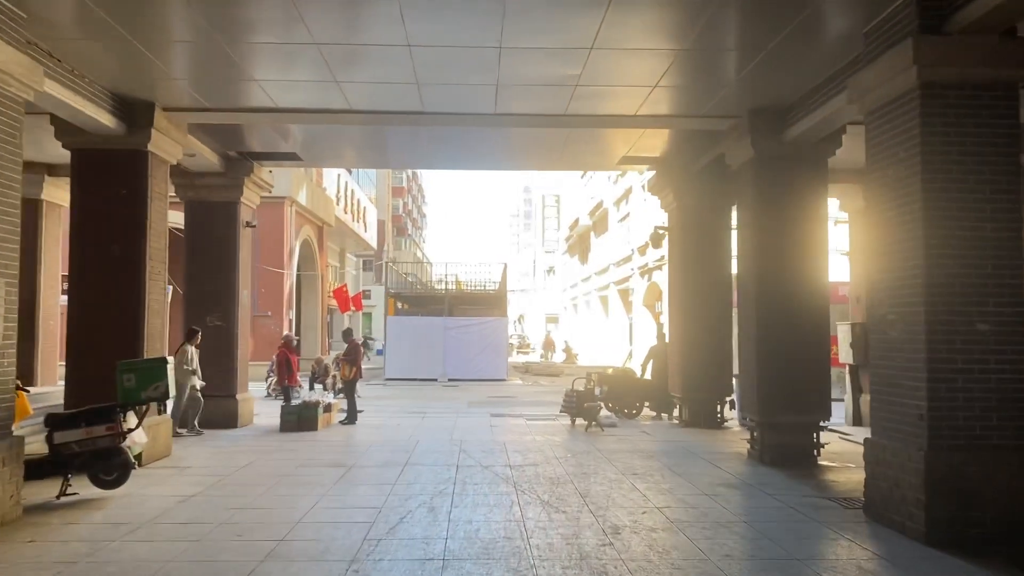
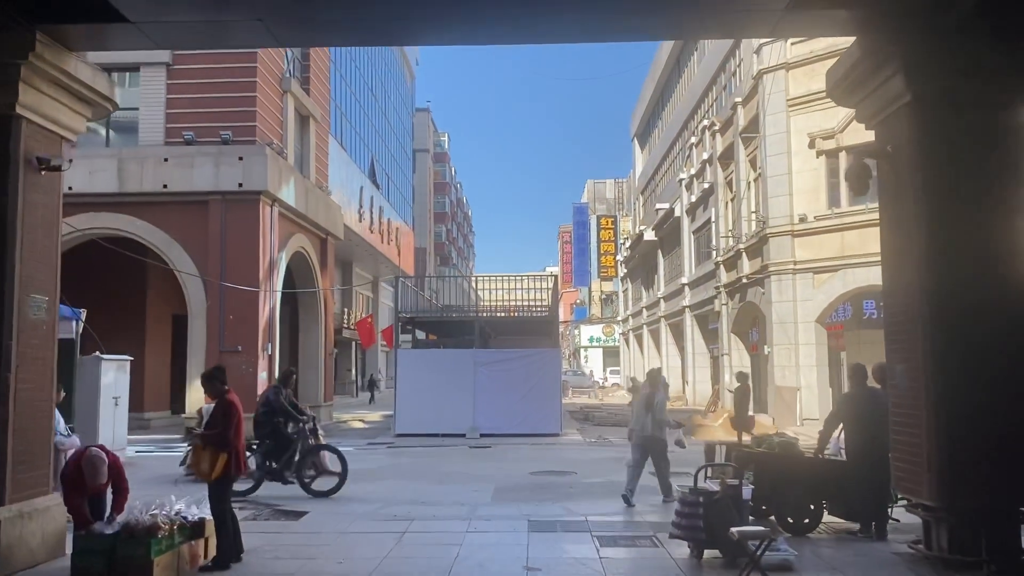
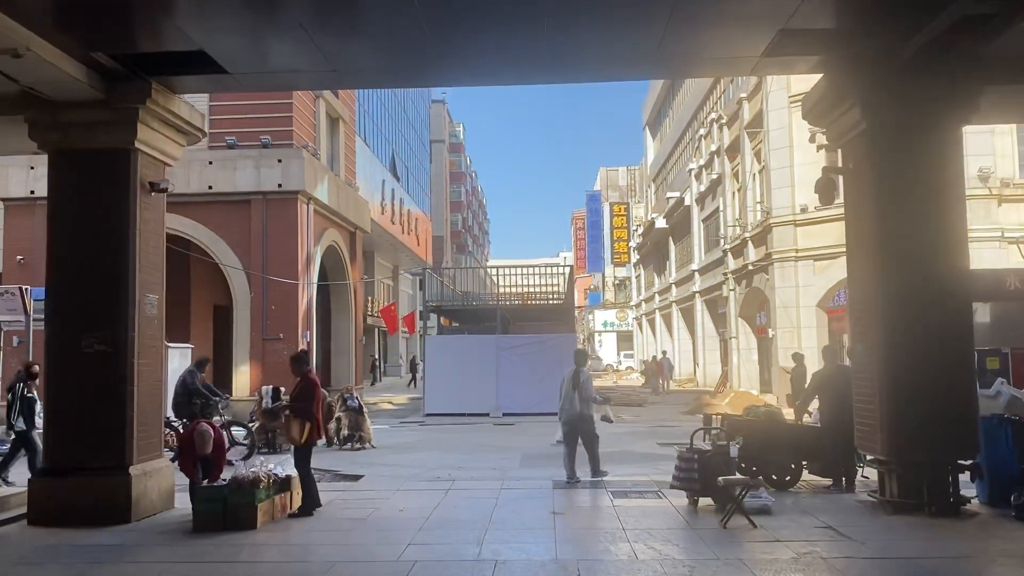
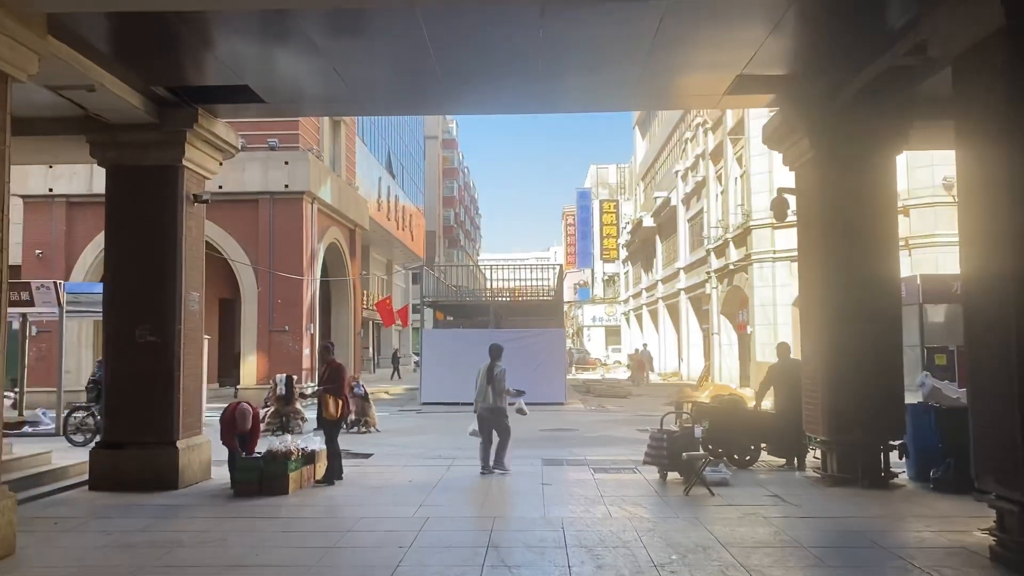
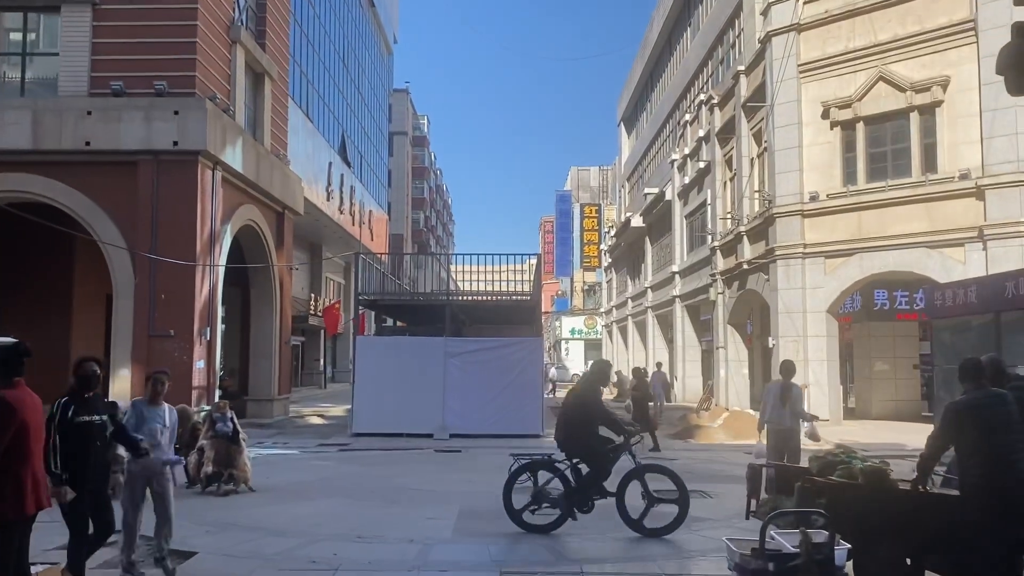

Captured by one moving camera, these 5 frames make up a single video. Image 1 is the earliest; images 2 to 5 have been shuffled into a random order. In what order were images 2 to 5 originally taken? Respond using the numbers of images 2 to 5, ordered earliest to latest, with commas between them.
4, 3, 2, 5
